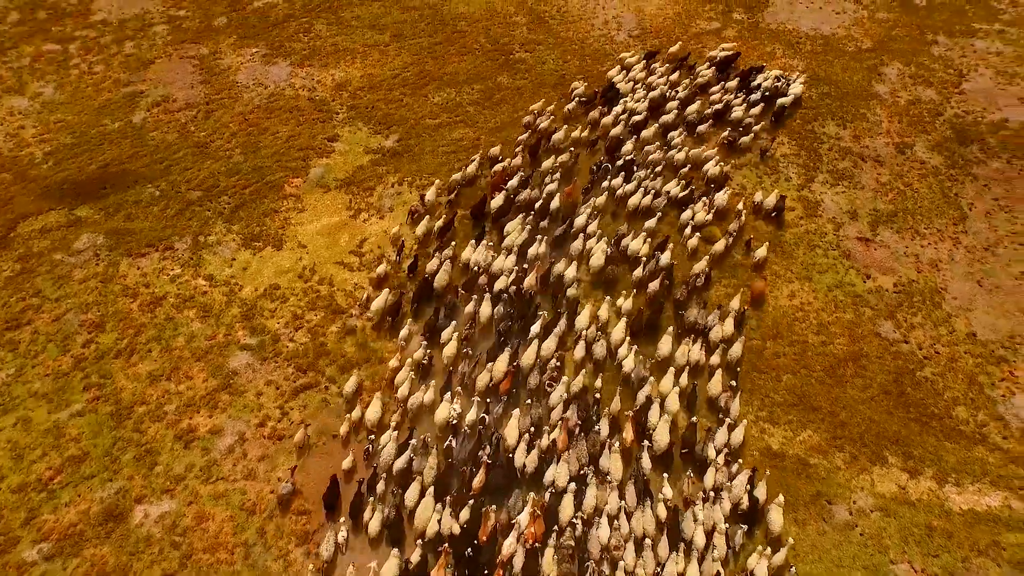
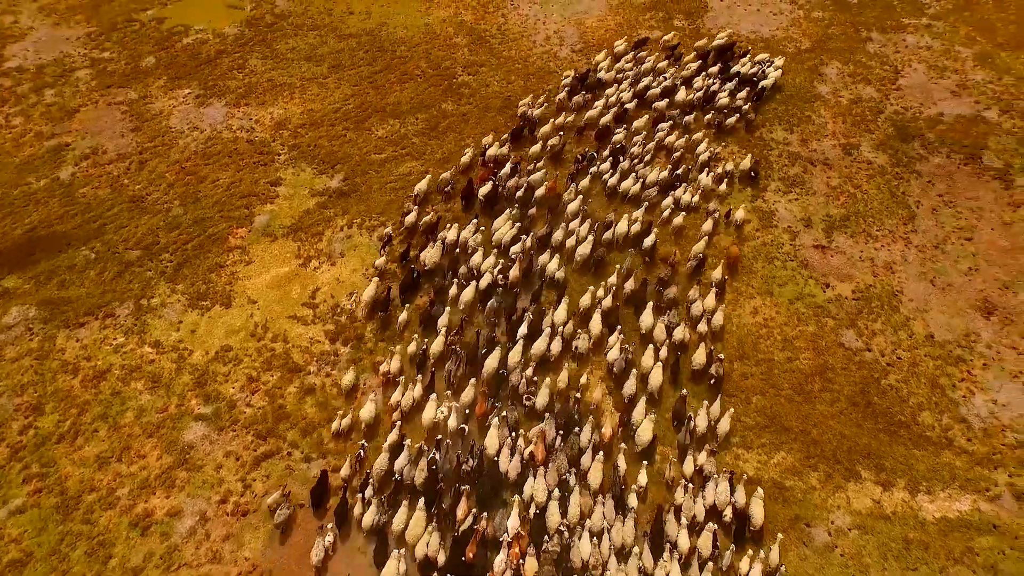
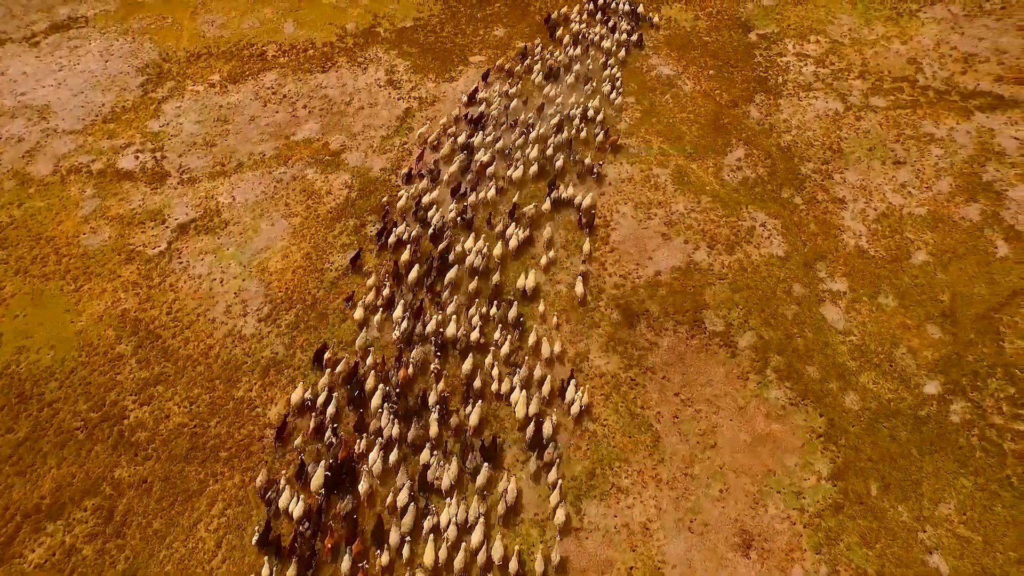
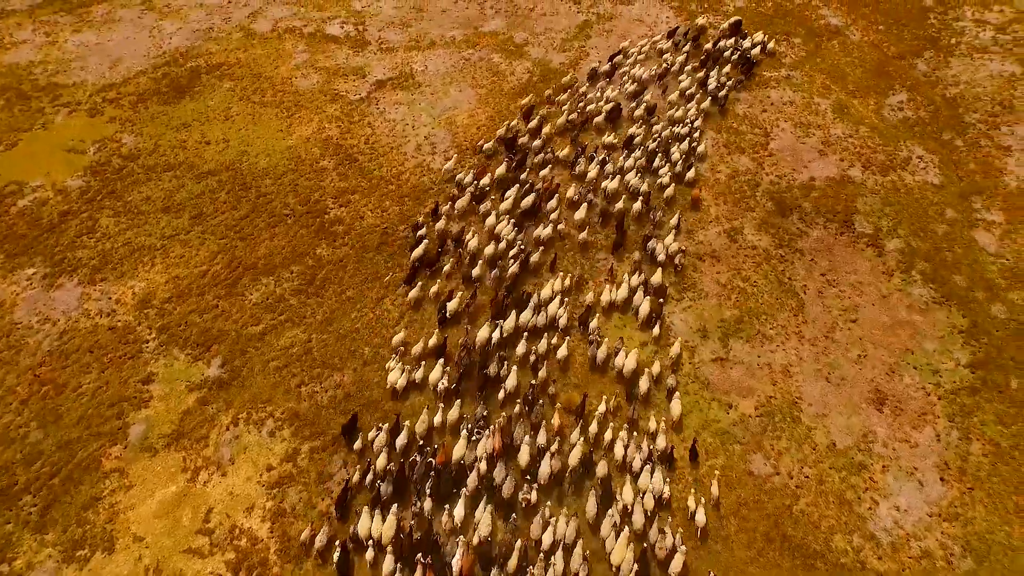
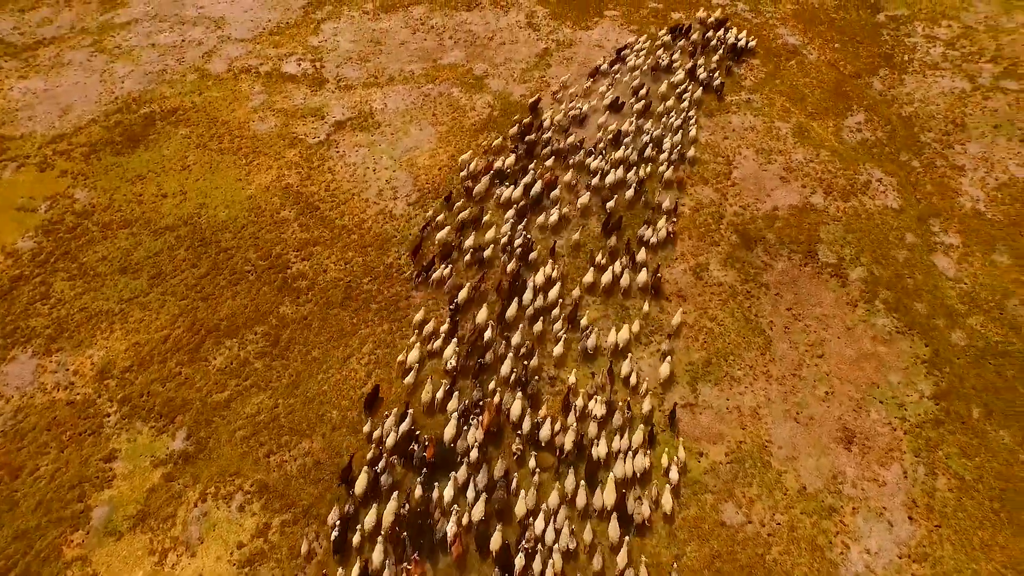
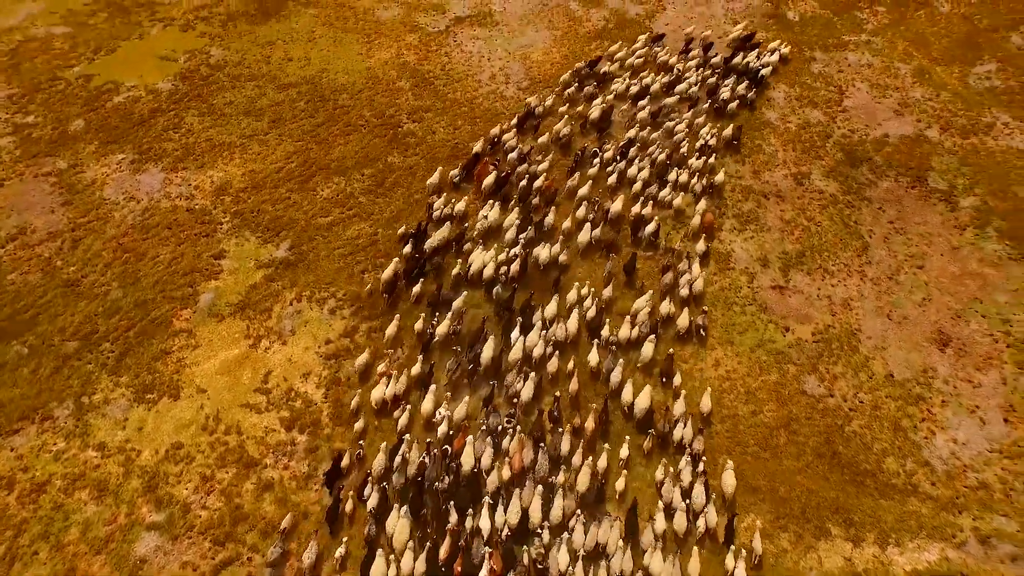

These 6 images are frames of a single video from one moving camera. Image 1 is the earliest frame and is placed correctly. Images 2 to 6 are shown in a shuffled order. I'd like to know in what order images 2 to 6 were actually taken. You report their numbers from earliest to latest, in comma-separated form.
2, 6, 4, 5, 3
